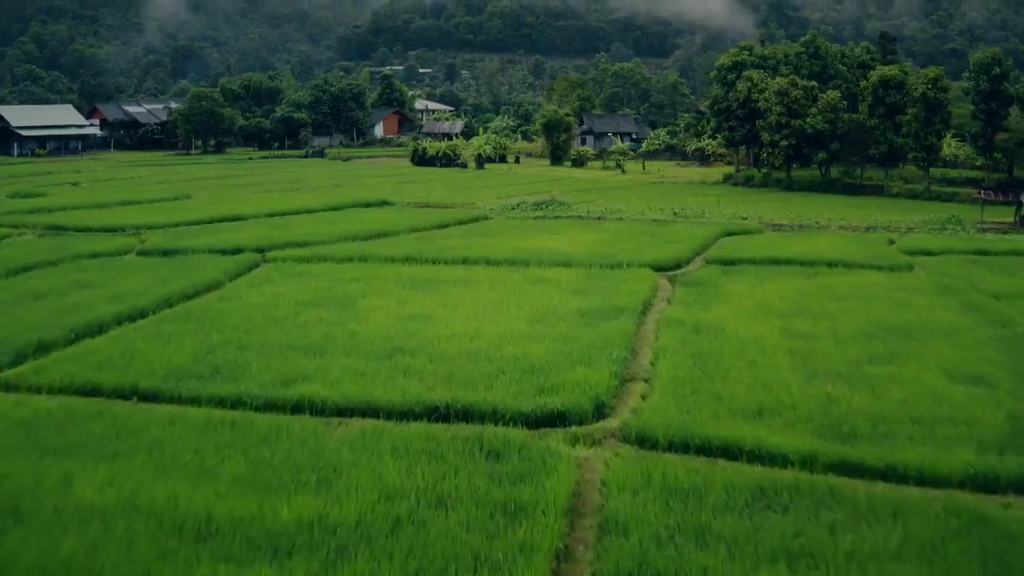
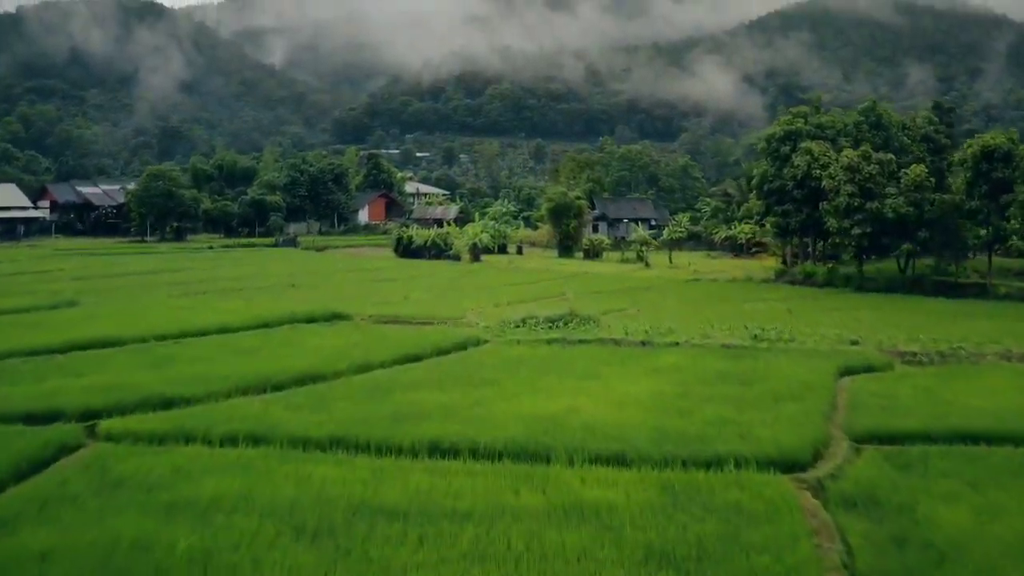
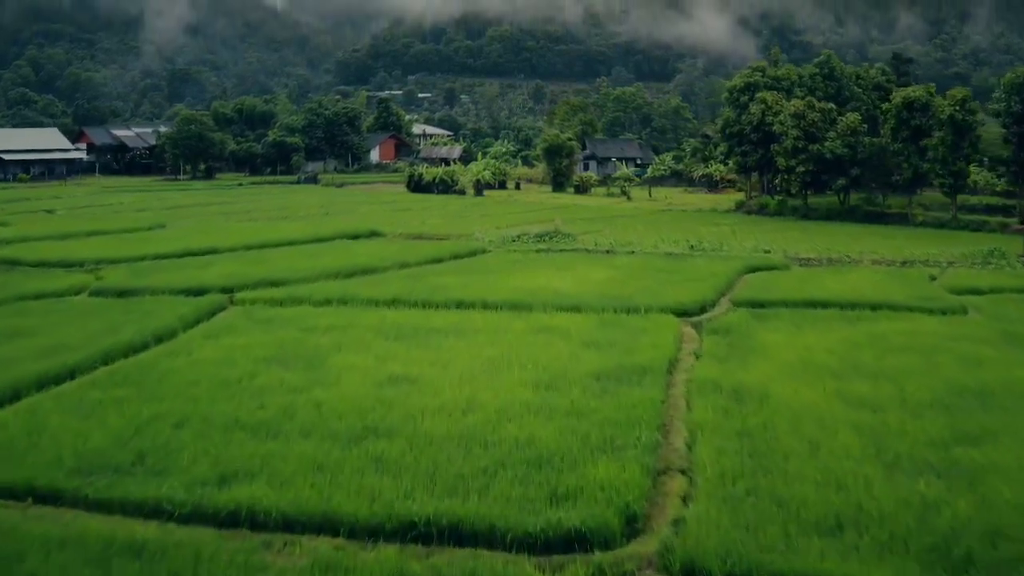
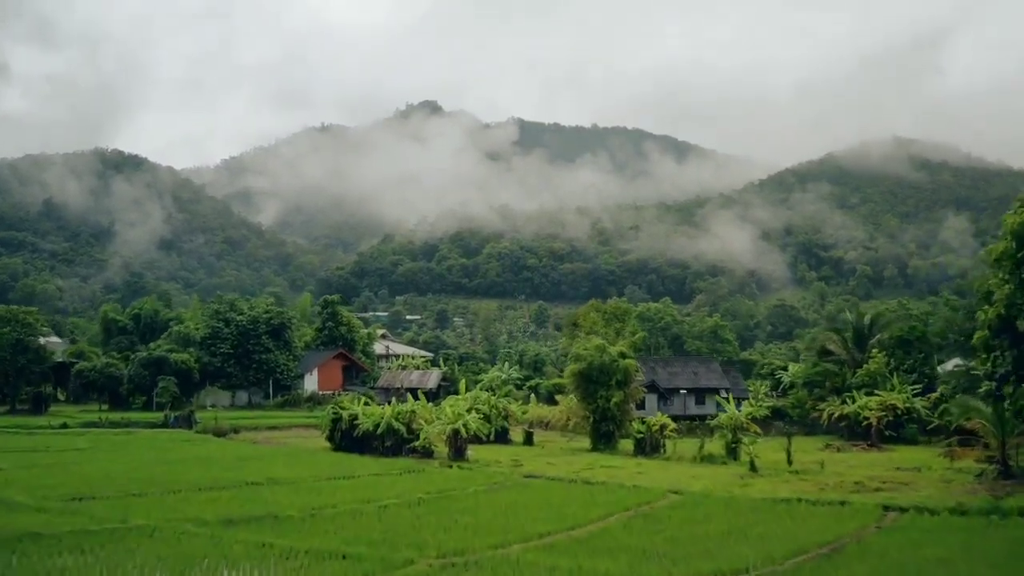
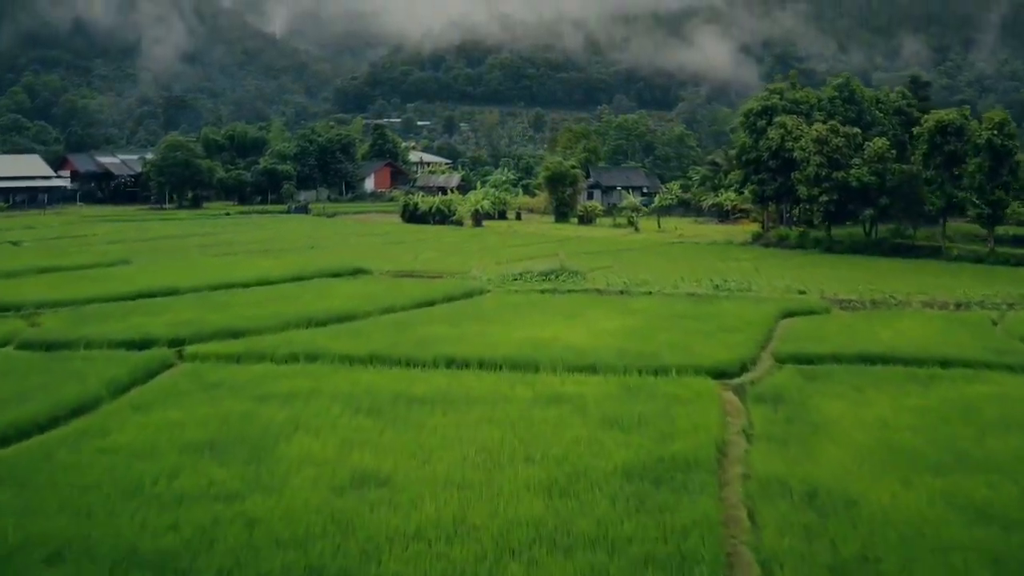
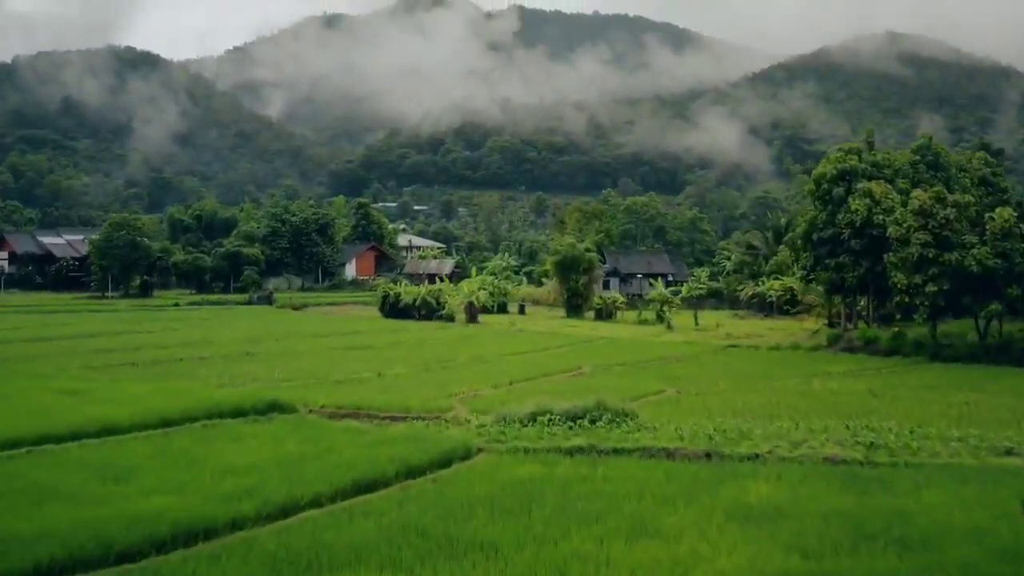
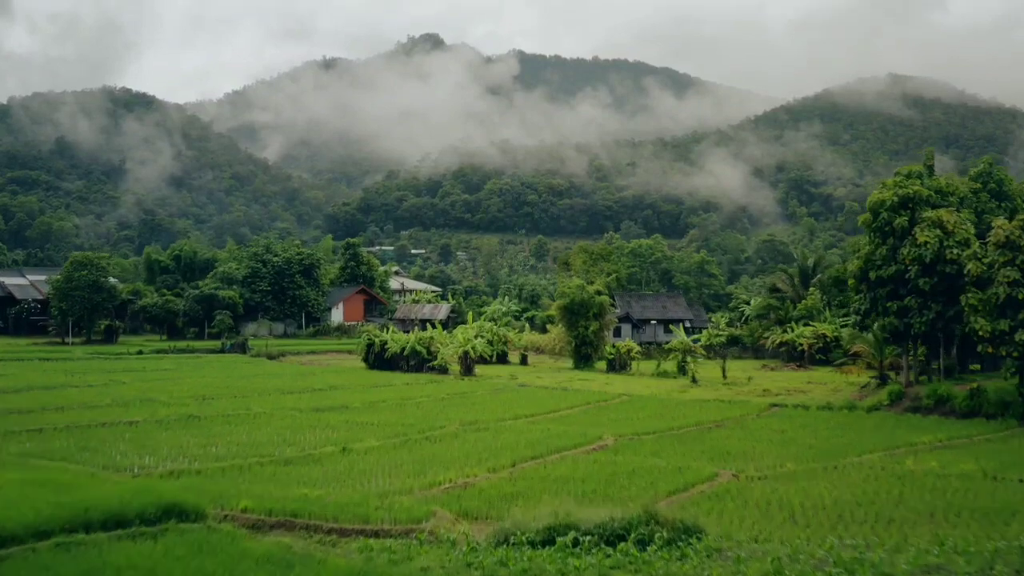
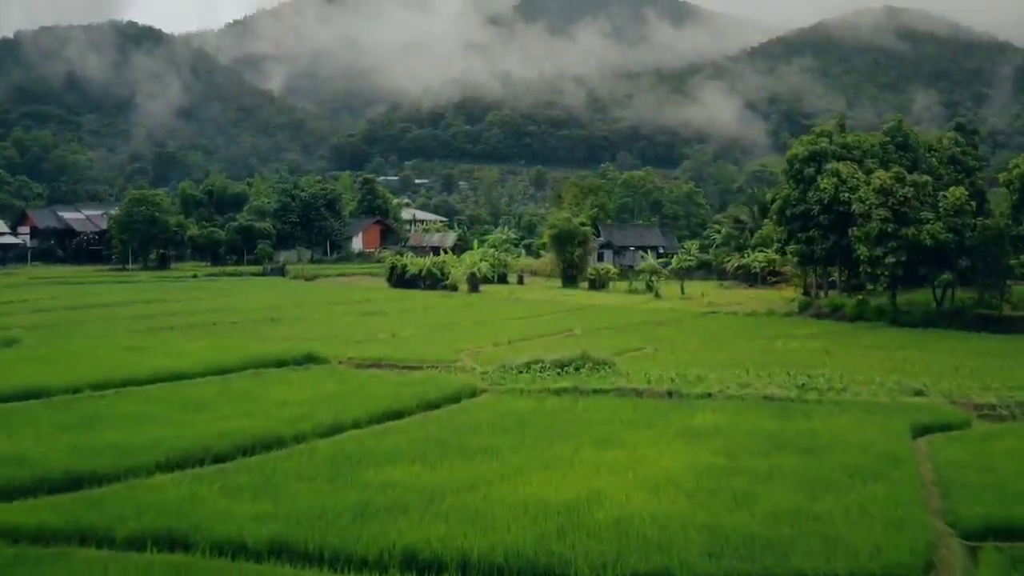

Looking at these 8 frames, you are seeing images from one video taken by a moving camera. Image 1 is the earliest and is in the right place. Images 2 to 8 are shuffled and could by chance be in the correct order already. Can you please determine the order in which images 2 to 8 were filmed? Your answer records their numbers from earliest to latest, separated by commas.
3, 5, 2, 8, 6, 7, 4
